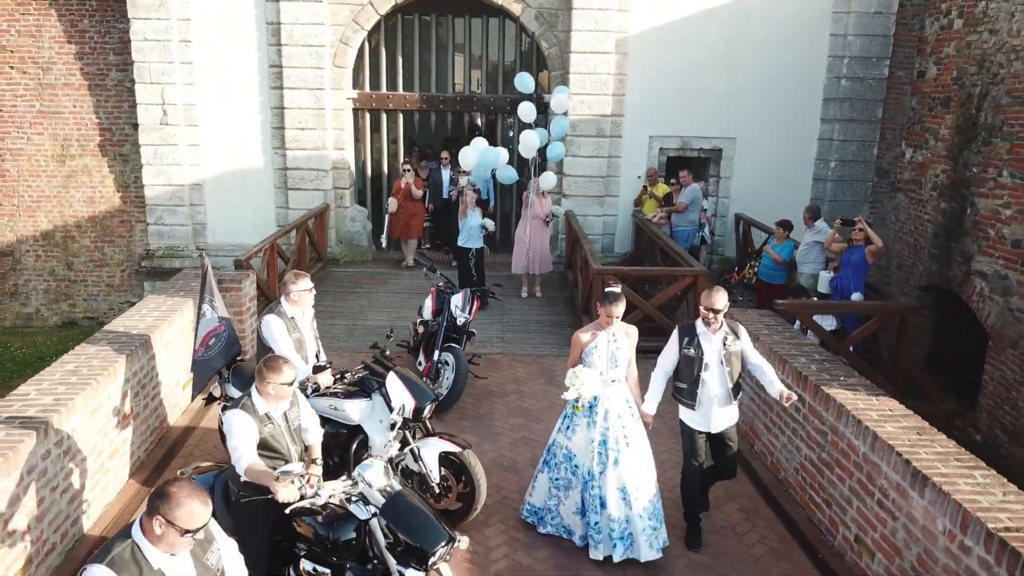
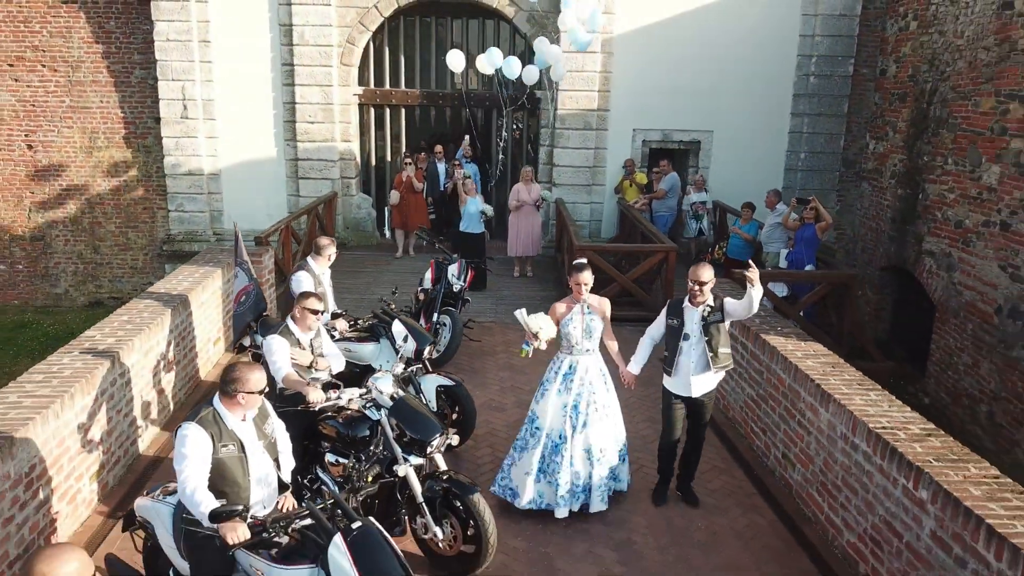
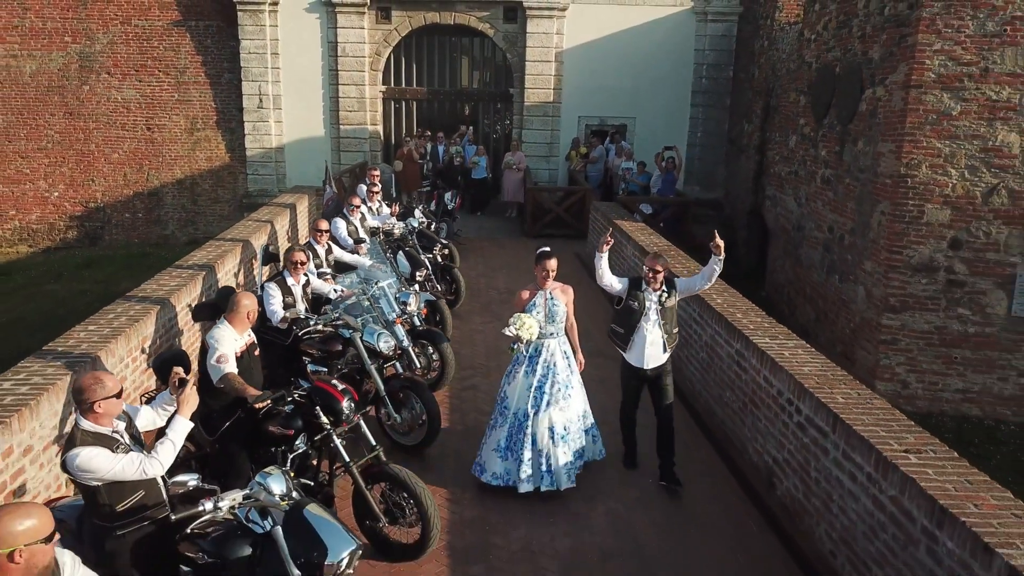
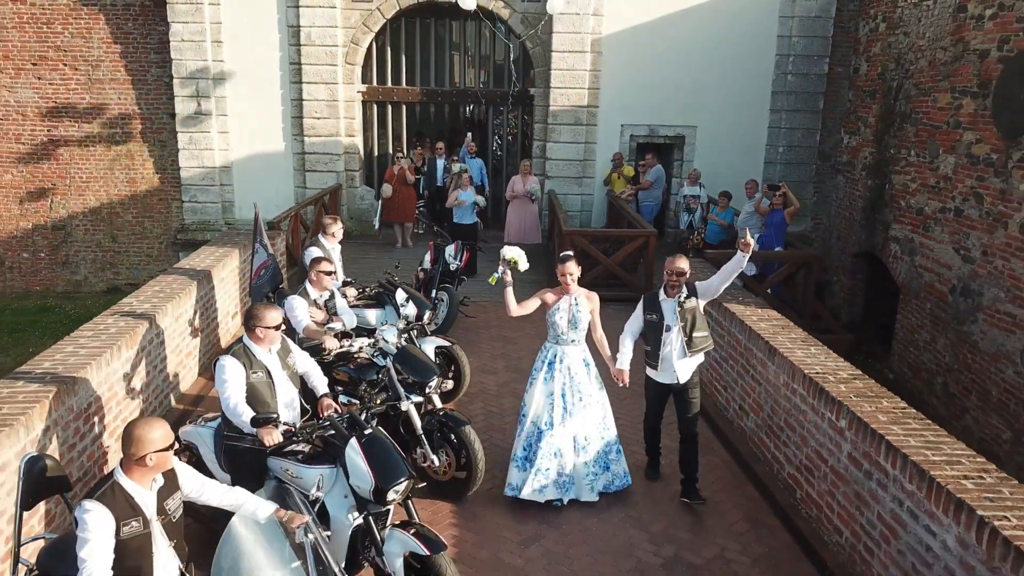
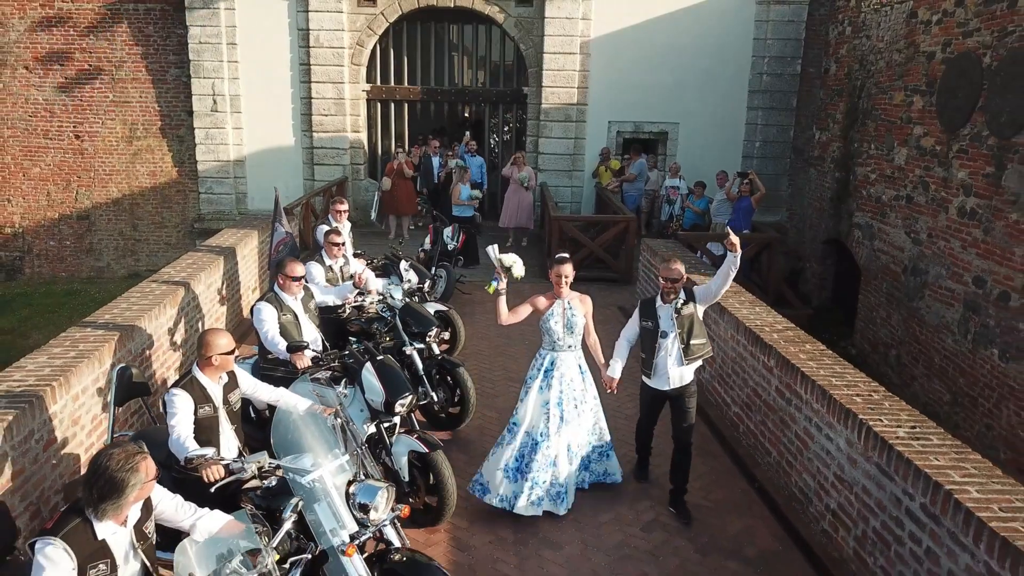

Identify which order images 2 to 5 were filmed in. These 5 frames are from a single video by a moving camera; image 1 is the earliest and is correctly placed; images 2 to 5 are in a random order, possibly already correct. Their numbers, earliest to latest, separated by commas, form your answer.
2, 4, 5, 3
